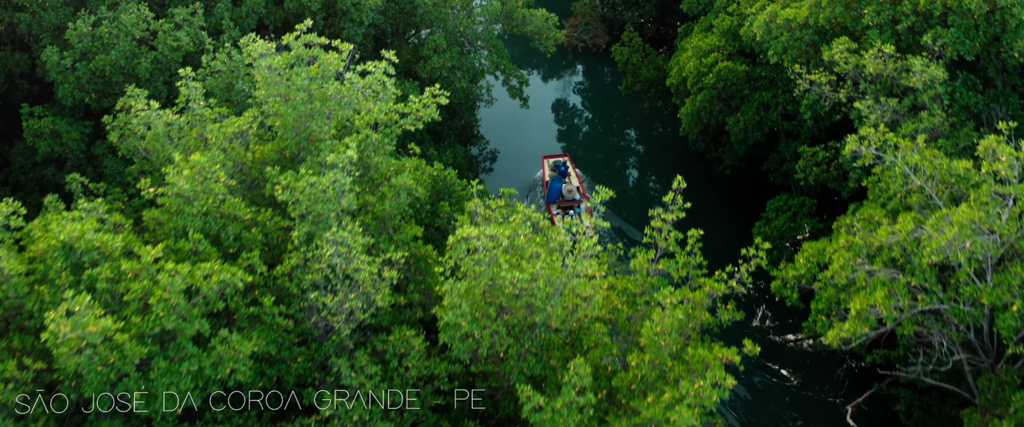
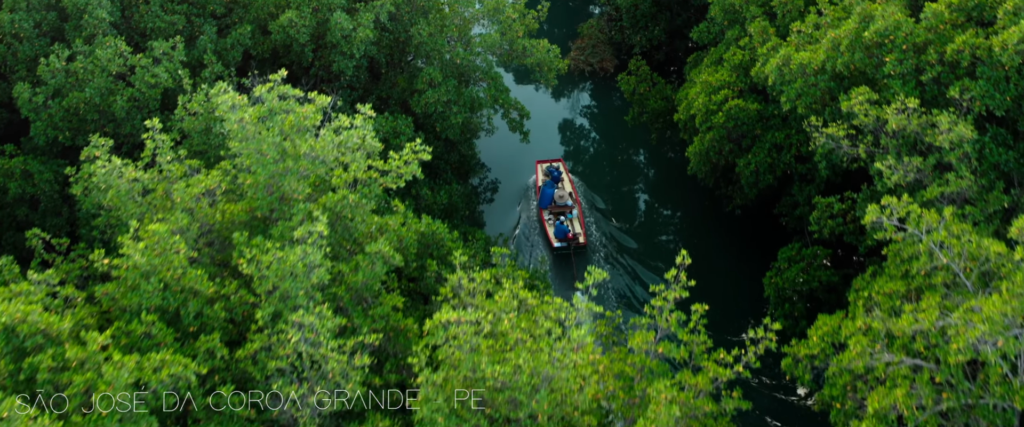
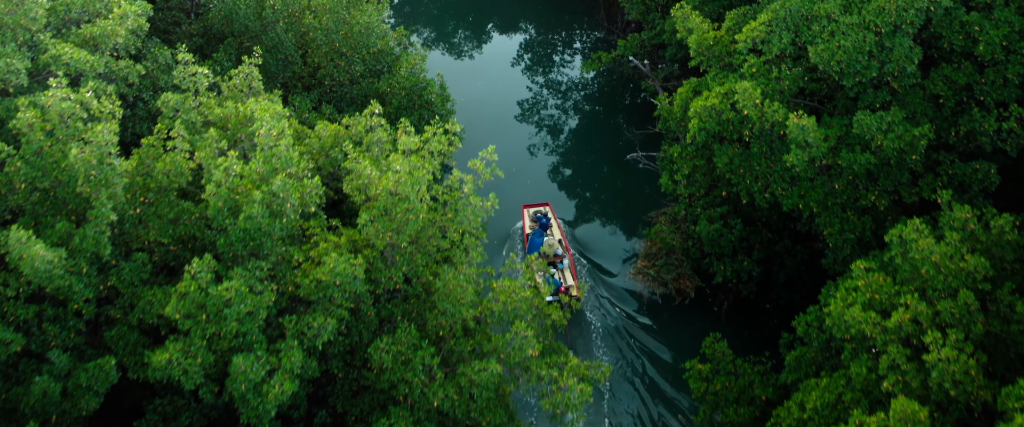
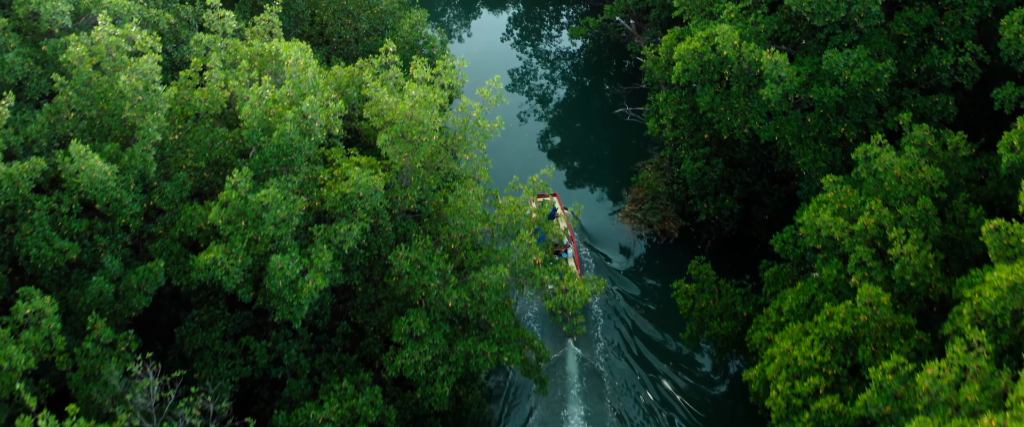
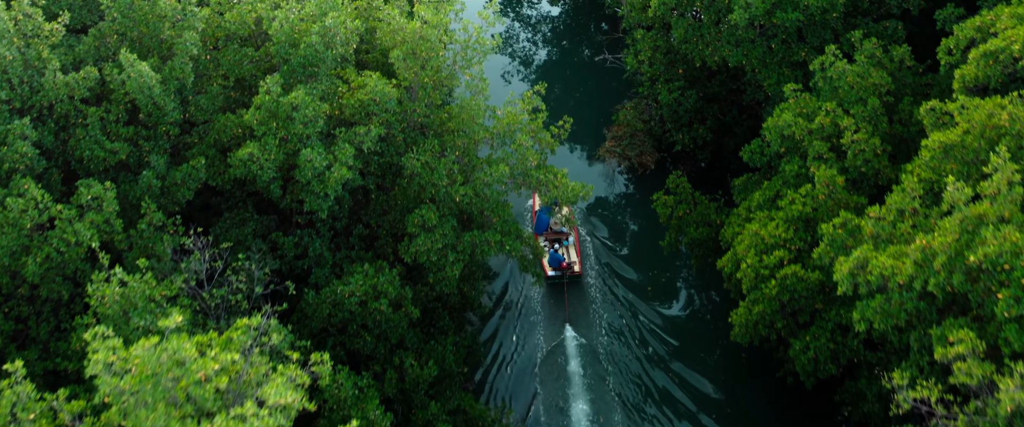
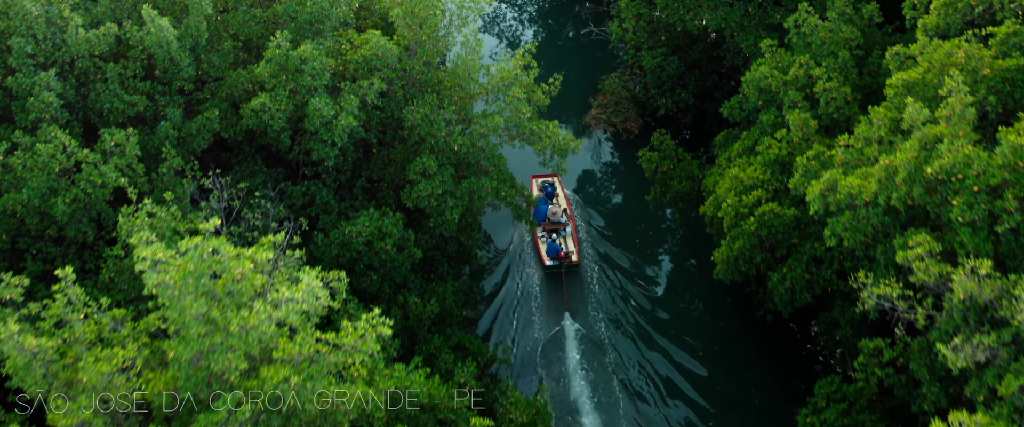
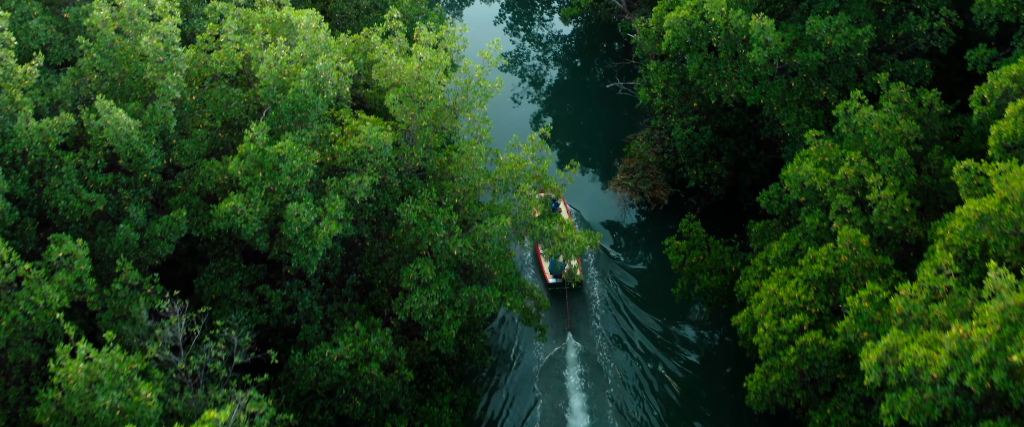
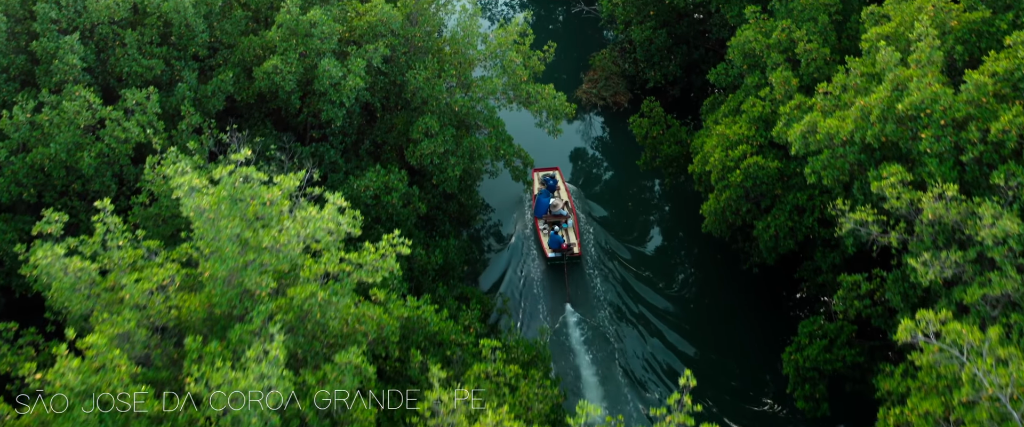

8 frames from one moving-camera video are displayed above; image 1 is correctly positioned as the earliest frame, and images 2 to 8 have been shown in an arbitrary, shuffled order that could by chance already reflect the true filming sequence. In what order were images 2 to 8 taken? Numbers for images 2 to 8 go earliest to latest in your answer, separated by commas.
2, 8, 6, 5, 7, 4, 3
